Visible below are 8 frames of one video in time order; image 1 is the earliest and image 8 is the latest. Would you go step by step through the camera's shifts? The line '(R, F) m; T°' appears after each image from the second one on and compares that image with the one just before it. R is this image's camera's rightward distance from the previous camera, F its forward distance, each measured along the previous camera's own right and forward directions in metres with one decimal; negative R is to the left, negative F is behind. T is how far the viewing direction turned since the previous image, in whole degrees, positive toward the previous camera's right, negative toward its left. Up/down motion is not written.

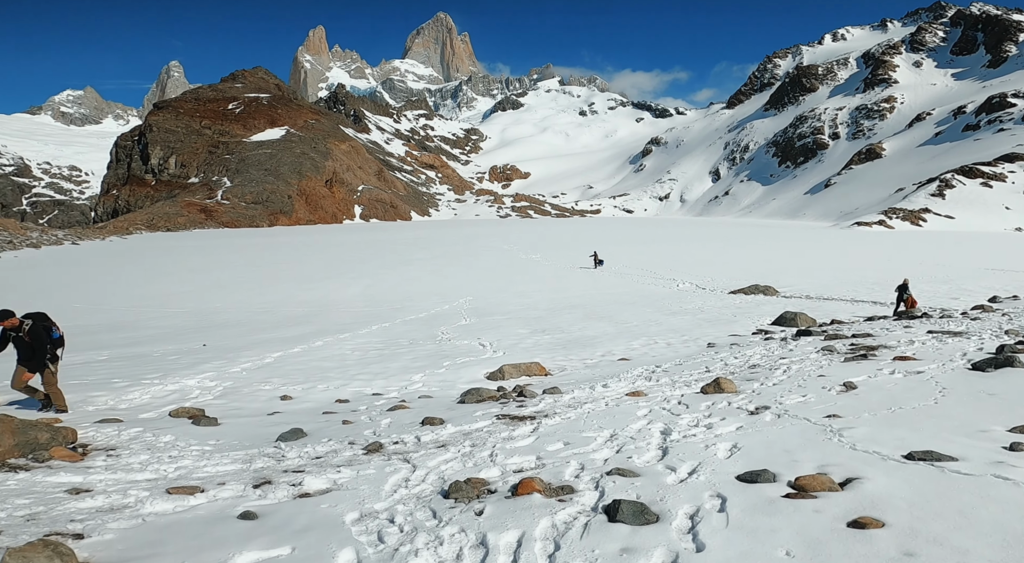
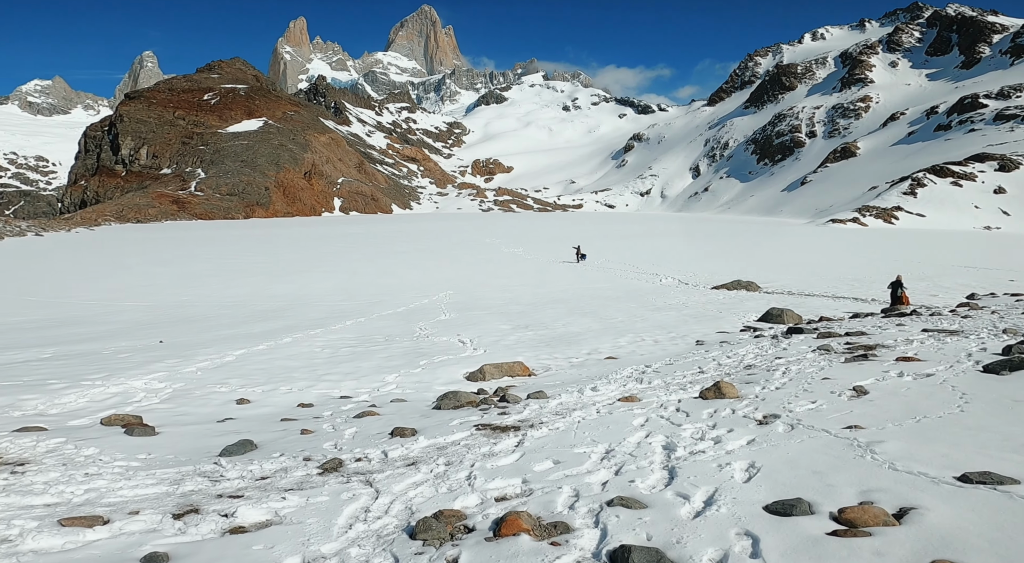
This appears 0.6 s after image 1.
(0.0, +1.0) m; +2°
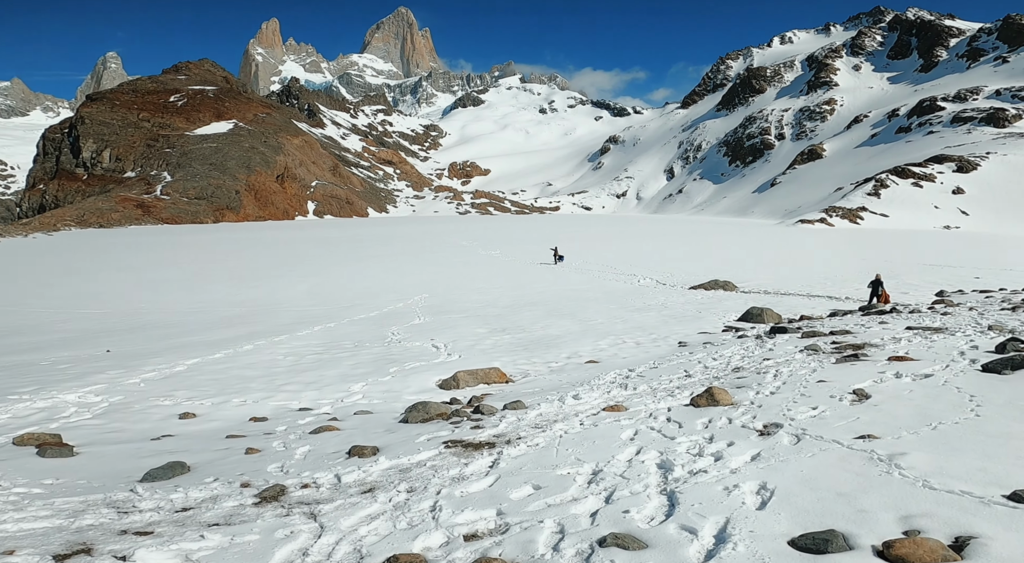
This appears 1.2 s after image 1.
(+0.1, +0.9) m; +2°
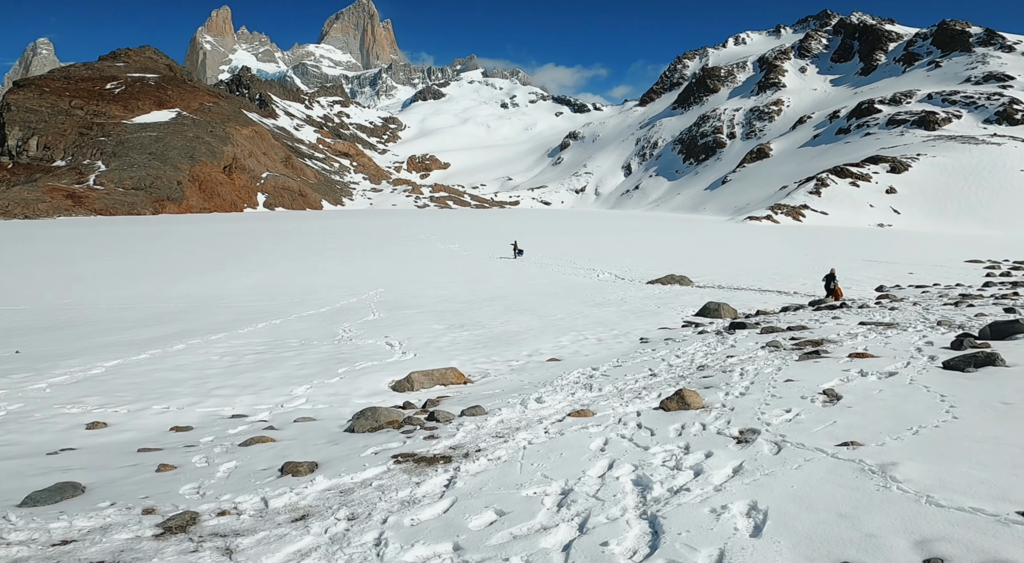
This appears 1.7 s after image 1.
(0.0, +0.7) m; +3°
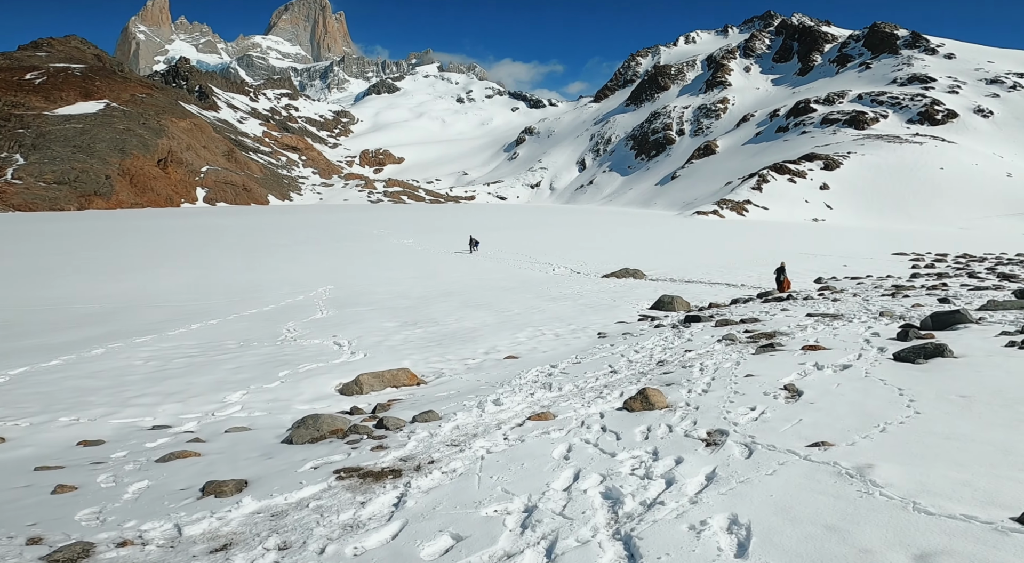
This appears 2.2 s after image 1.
(0.0, +0.5) m; +4°
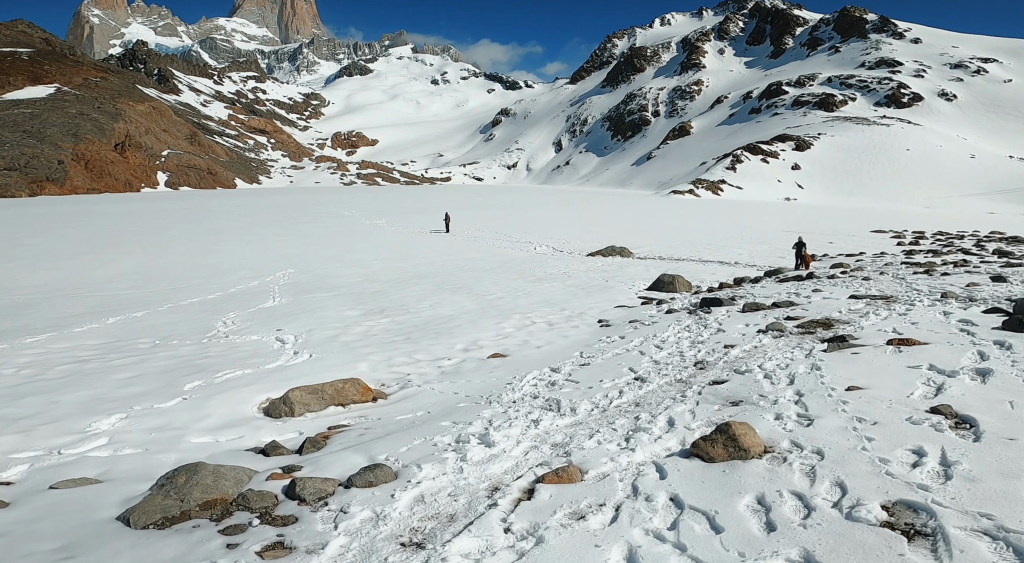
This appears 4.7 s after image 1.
(-0.2, +3.2) m; +2°
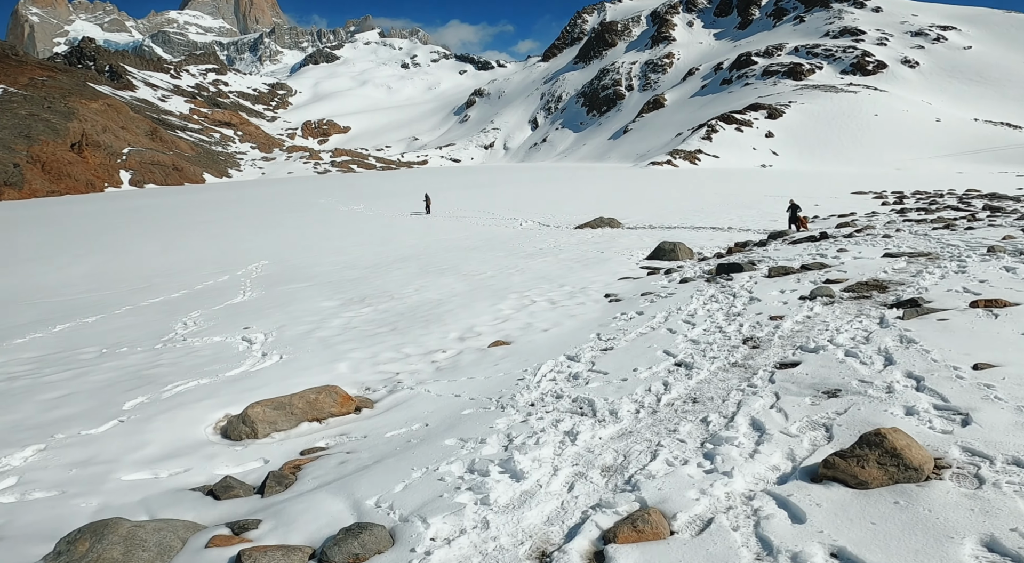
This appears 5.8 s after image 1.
(-0.3, +1.7) m; +1°
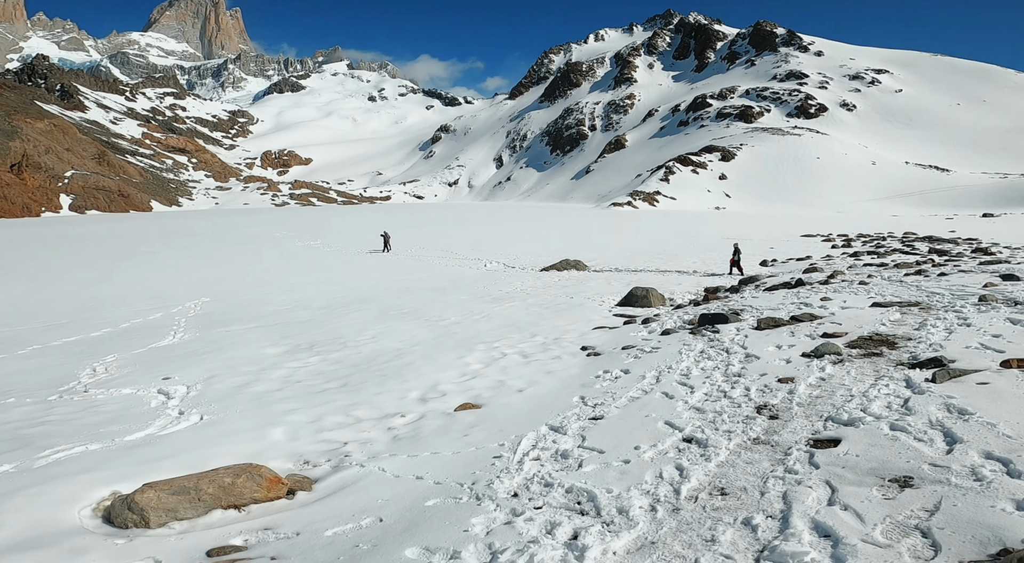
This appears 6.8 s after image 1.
(-0.2, +1.2) m; +3°
